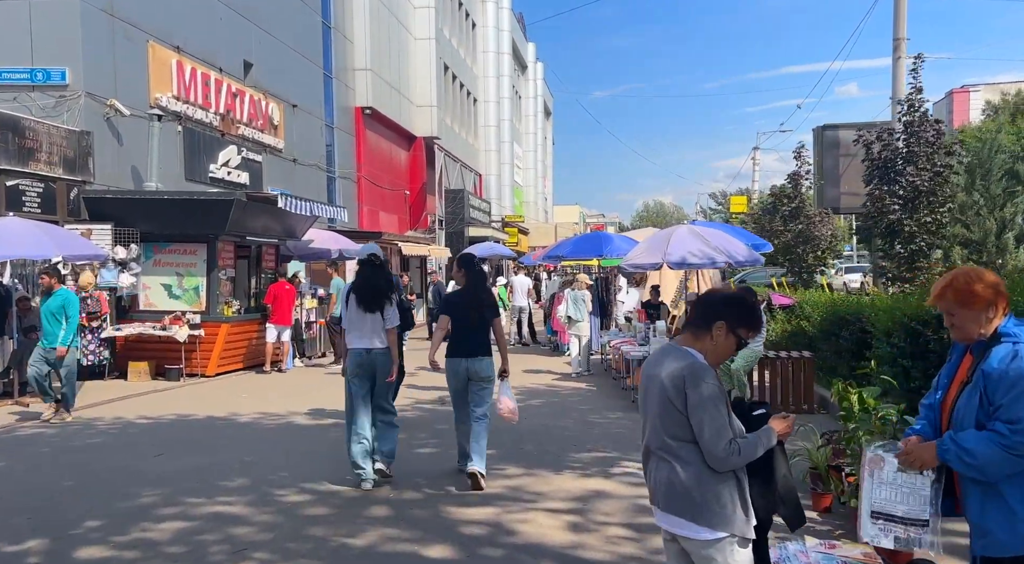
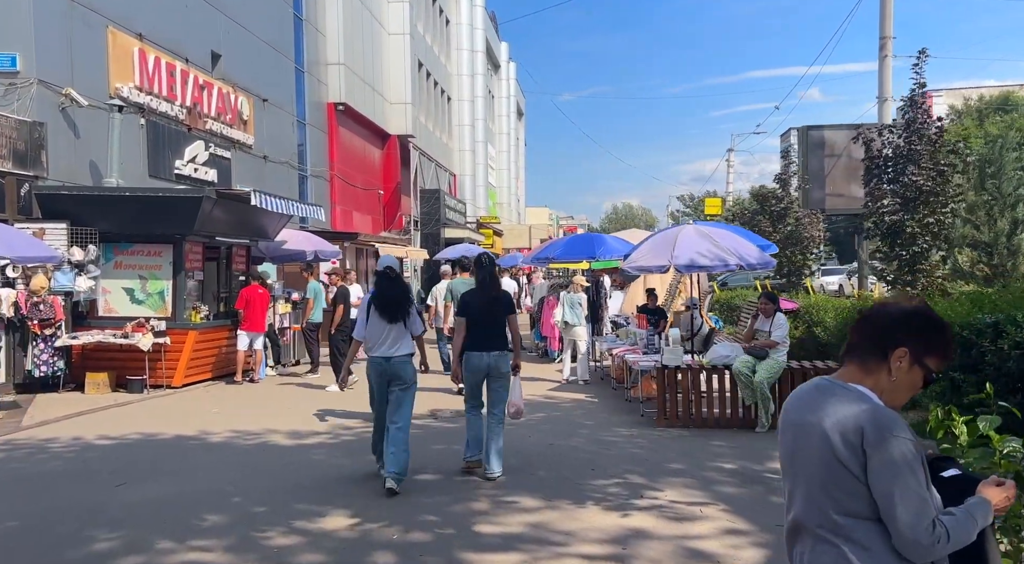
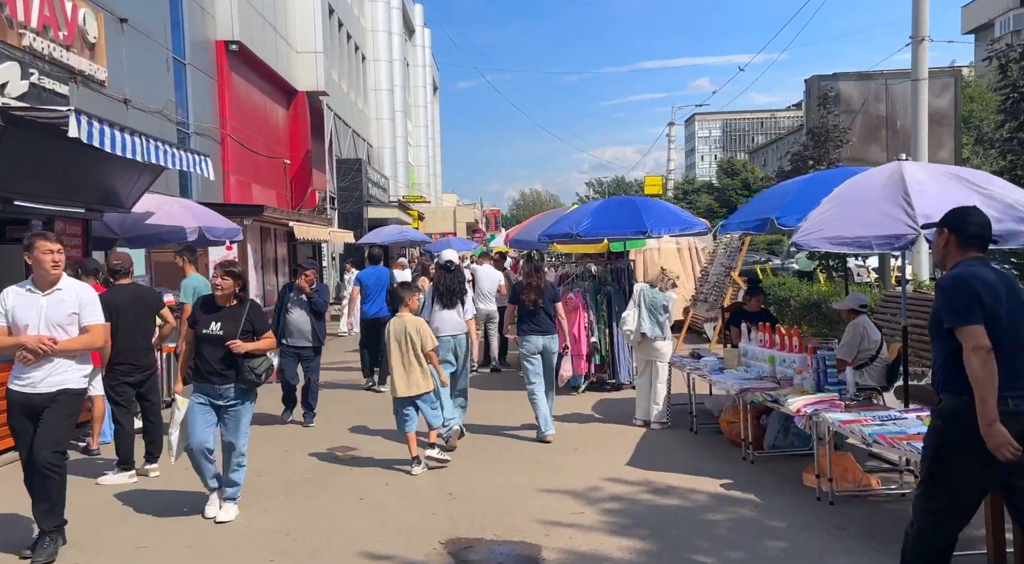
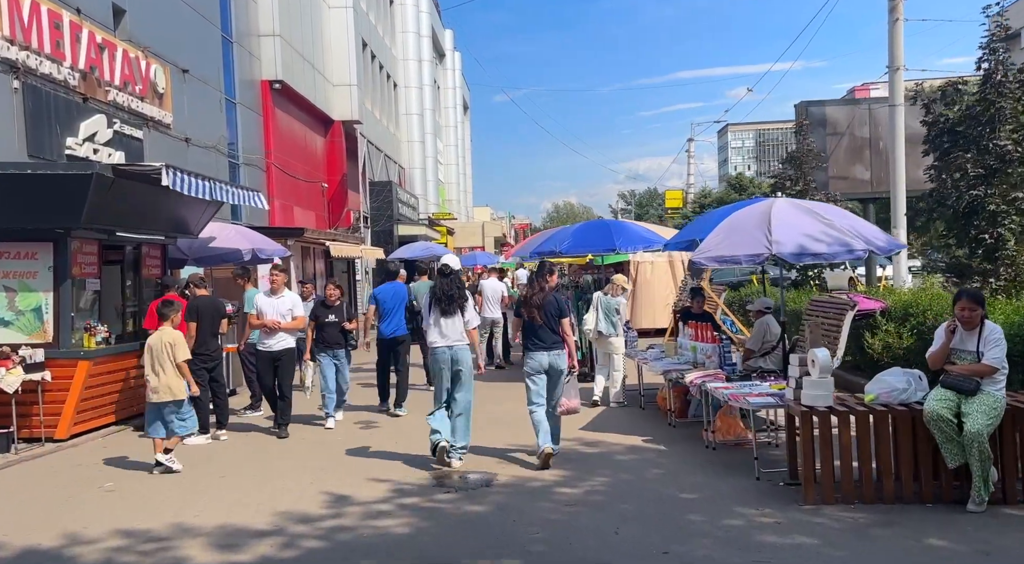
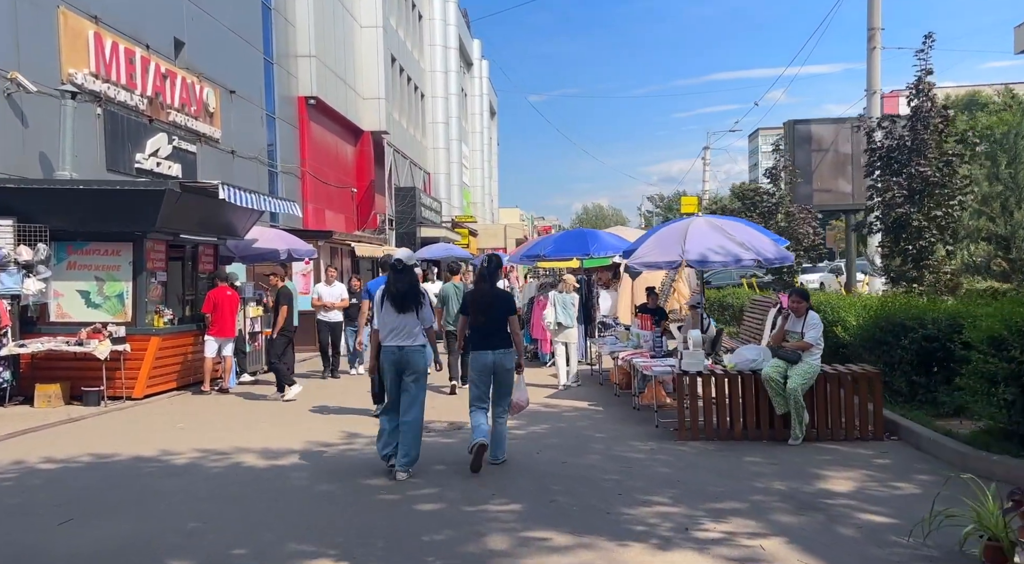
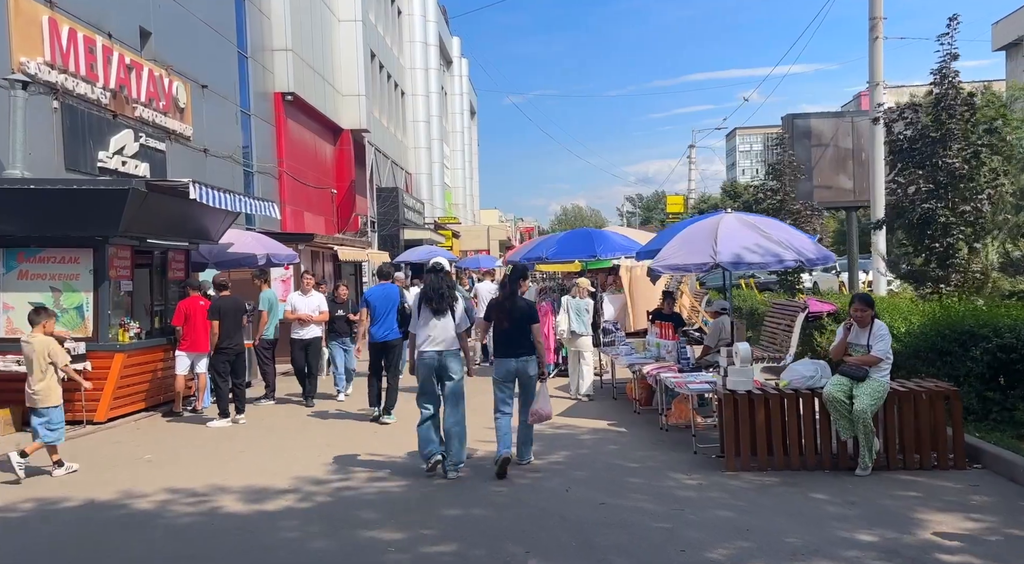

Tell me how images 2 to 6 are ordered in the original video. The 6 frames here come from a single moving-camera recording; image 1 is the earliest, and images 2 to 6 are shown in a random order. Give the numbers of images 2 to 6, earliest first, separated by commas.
2, 5, 6, 4, 3
